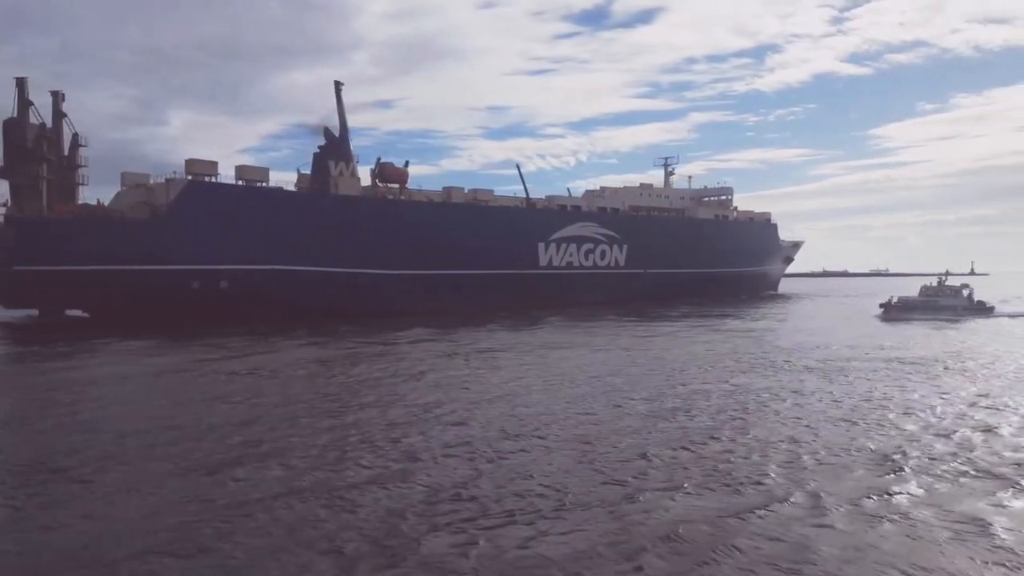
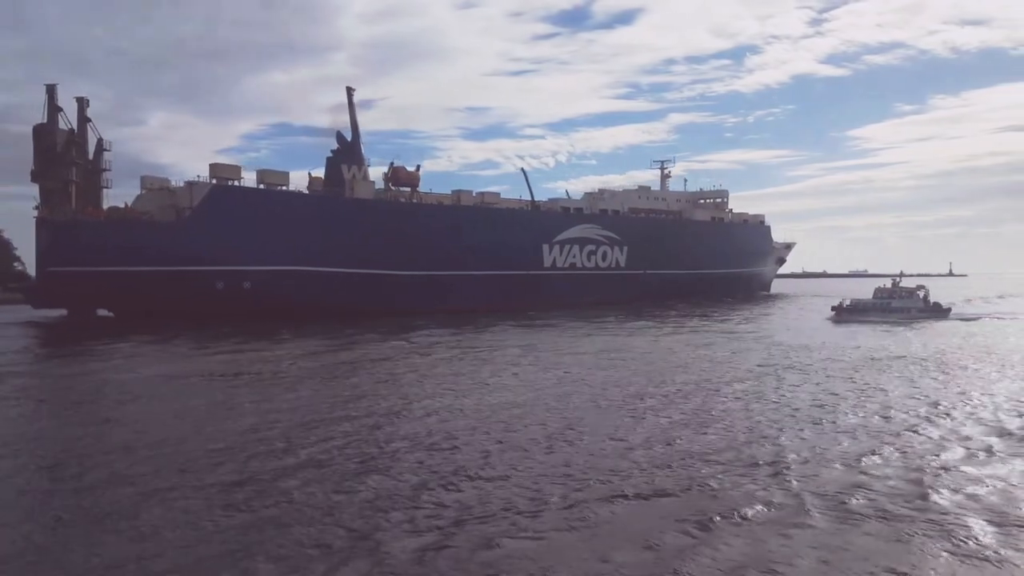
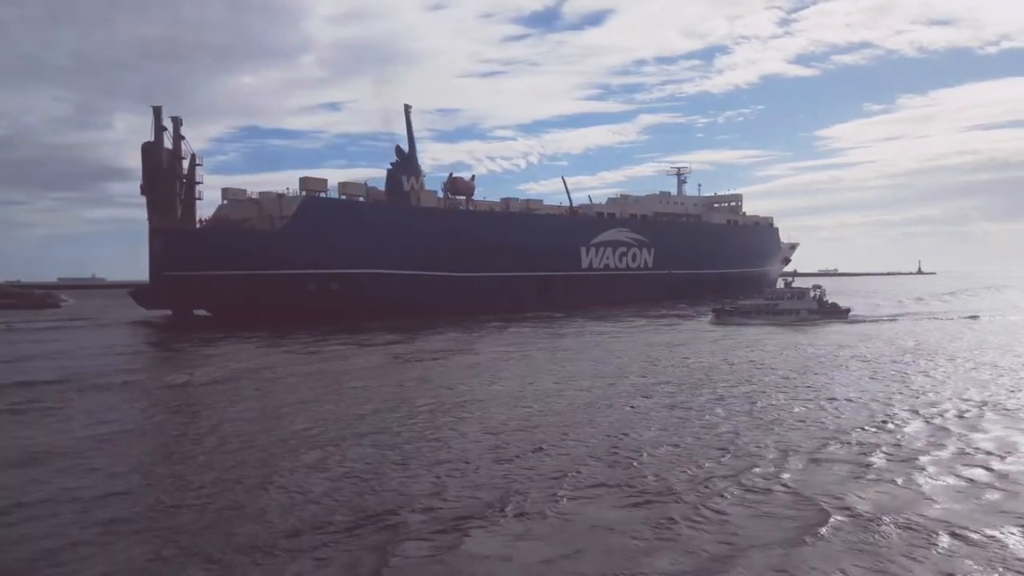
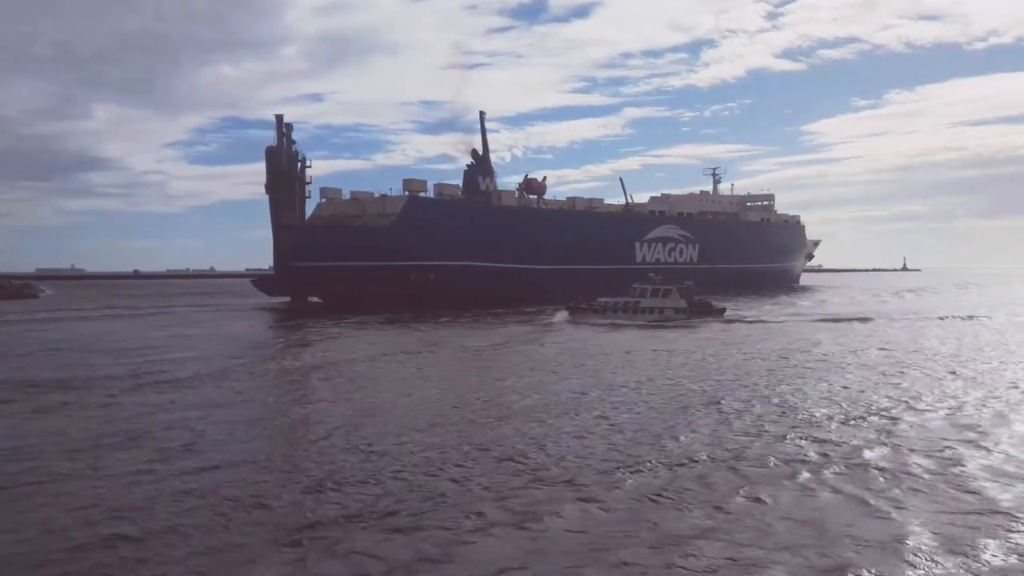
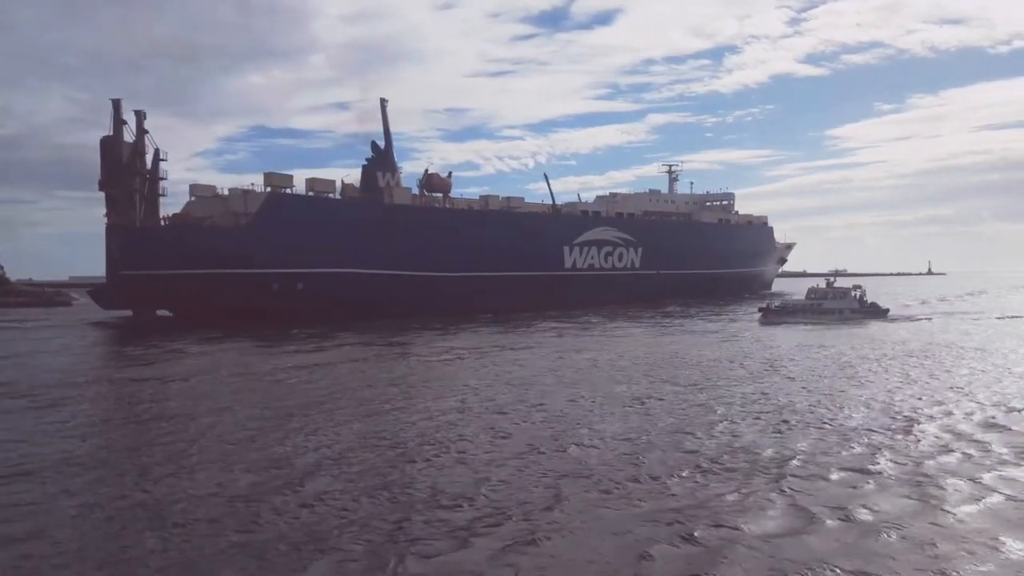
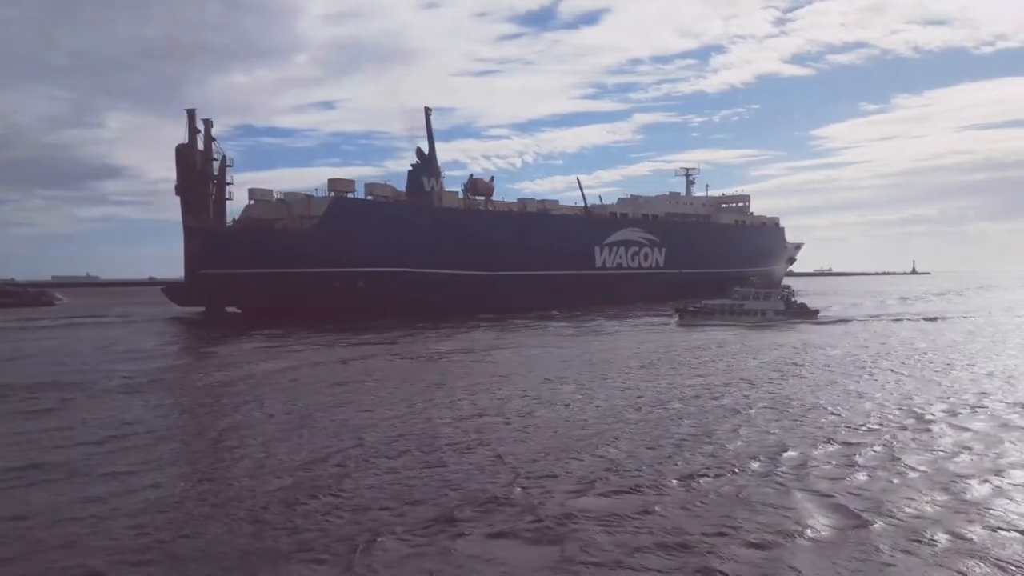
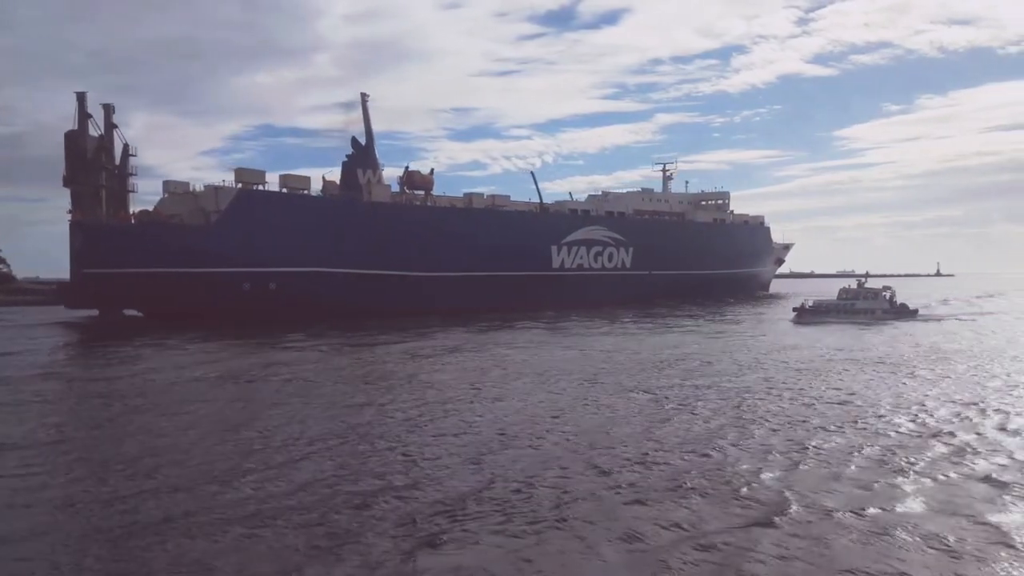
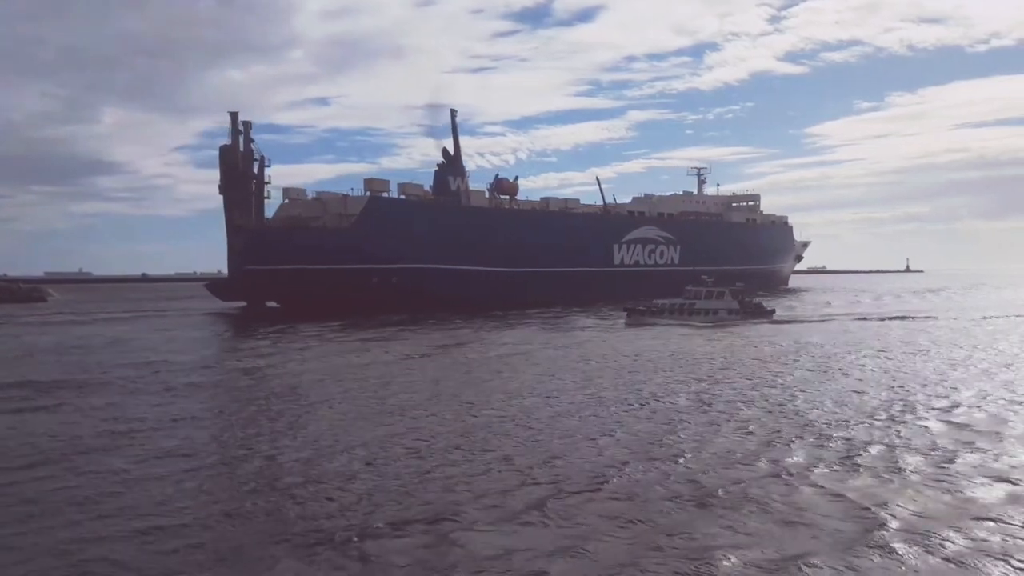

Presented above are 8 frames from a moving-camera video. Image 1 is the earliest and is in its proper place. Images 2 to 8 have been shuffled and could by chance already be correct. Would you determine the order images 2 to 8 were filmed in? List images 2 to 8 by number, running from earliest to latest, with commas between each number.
2, 7, 5, 3, 6, 8, 4
